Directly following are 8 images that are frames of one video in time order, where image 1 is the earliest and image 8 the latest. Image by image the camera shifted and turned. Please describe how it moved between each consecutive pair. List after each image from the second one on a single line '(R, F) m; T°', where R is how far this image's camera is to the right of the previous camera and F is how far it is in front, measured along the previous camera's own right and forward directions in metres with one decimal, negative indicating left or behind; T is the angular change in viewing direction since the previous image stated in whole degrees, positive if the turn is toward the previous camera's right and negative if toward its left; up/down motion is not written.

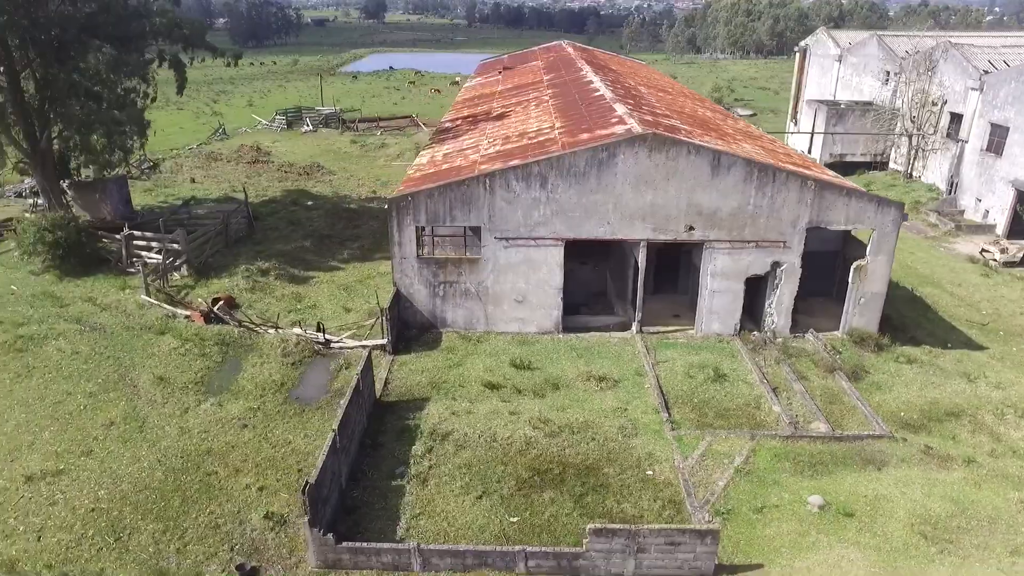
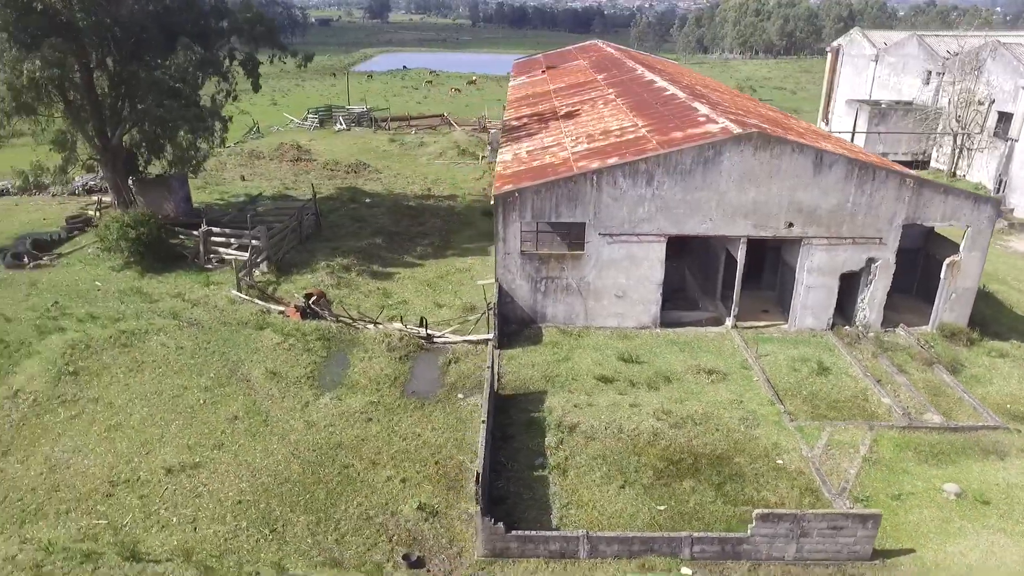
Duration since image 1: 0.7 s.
(-1.8, -0.2) m; +1°
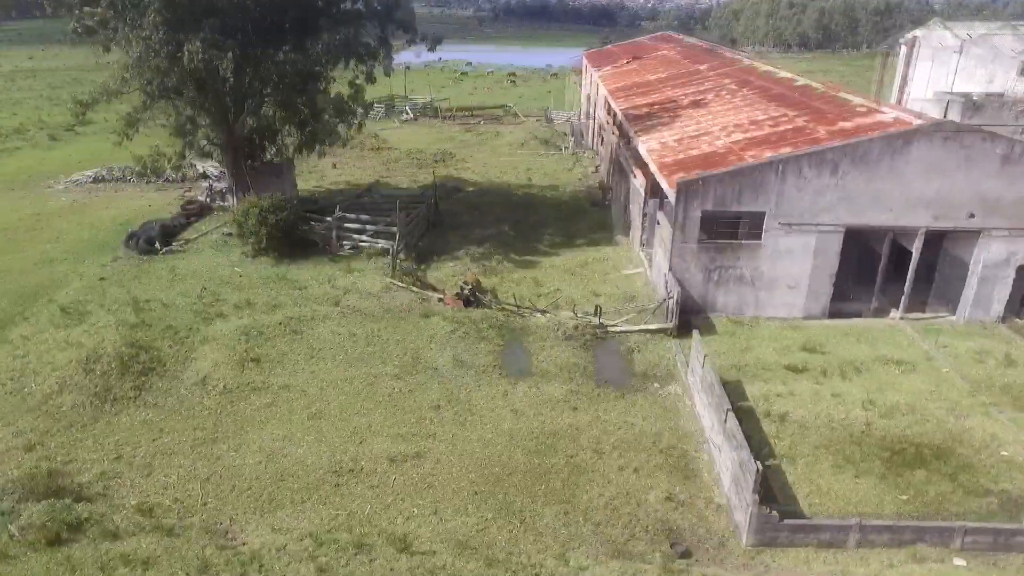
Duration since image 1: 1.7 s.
(-2.8, +0.2) m; 0°
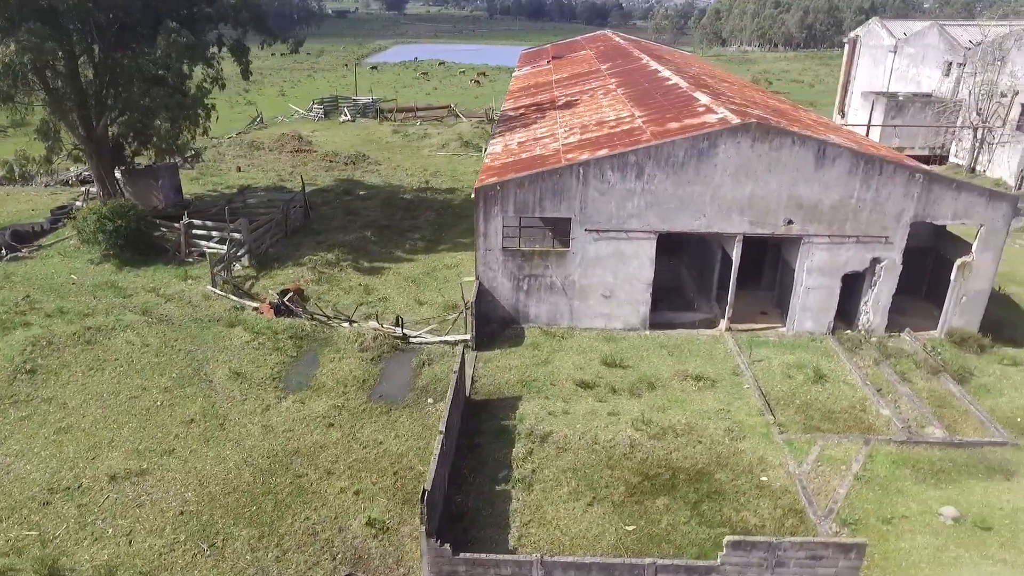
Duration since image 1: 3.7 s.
(+3.5, +0.6) m; -2°
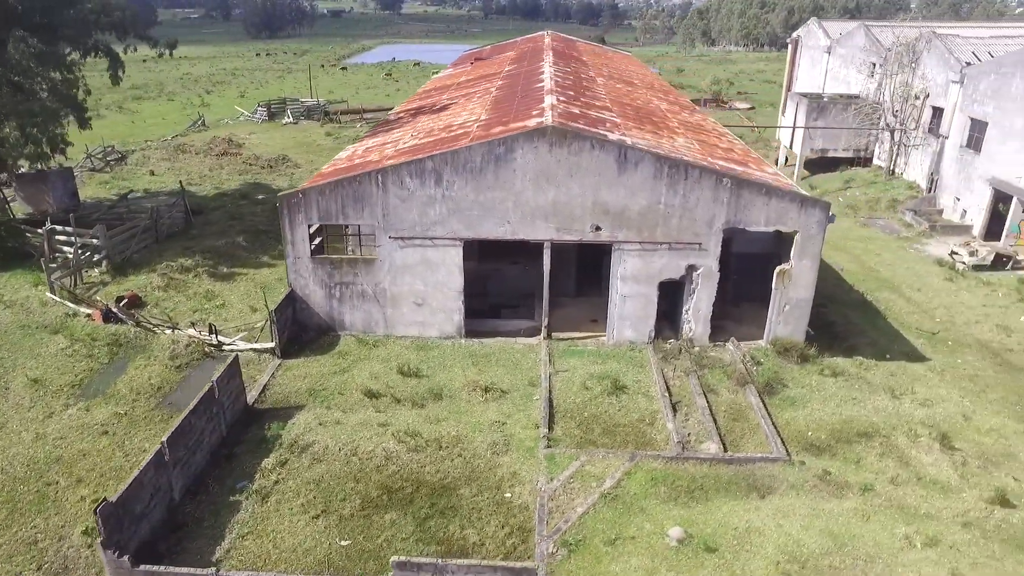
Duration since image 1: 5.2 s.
(+3.2, +0.2) m; -2°
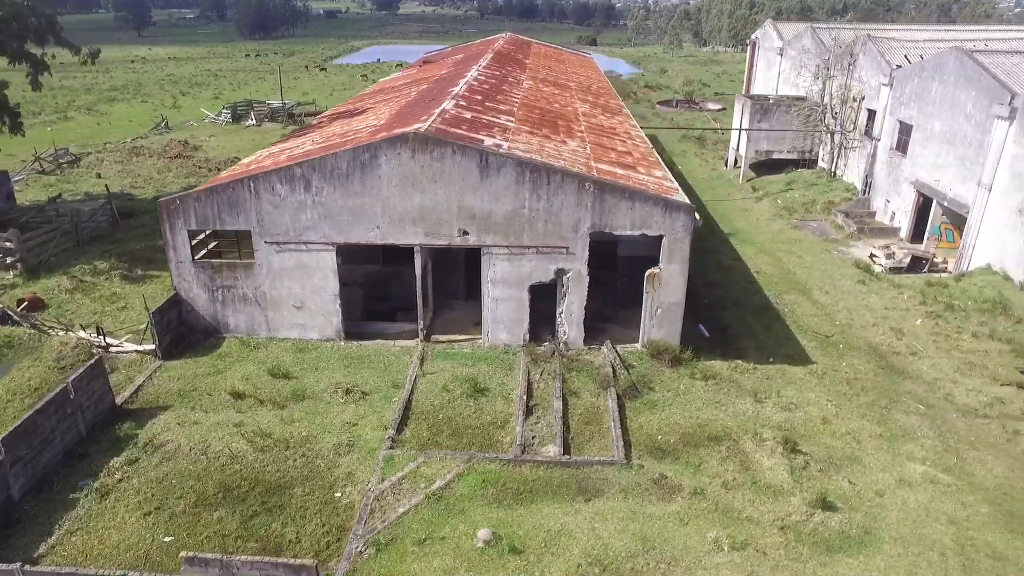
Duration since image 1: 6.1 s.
(+2.1, -0.2) m; -1°
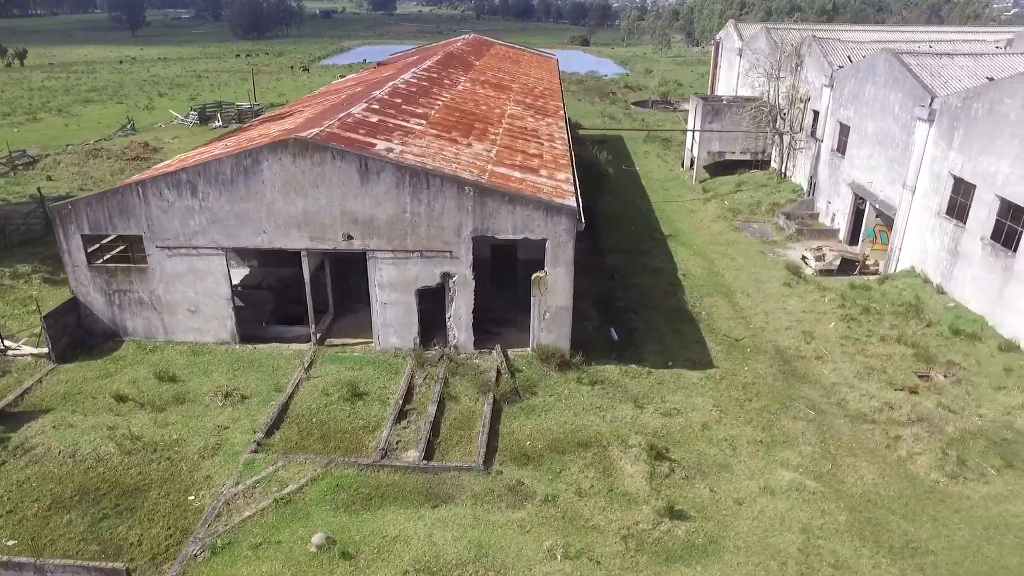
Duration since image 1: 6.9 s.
(+1.9, 0.0) m; -1°
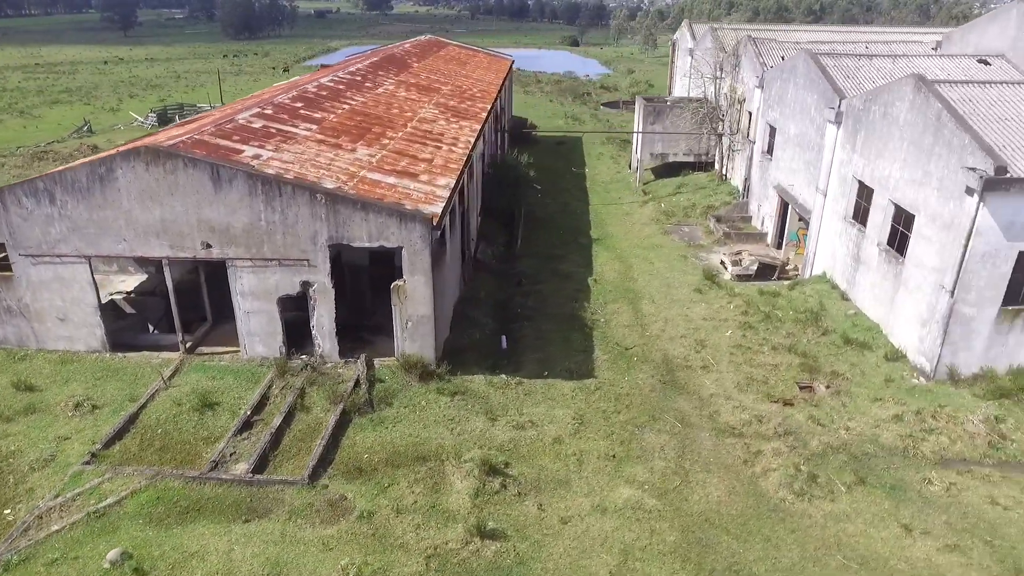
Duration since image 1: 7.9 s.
(+2.2, +0.3) m; -1°
